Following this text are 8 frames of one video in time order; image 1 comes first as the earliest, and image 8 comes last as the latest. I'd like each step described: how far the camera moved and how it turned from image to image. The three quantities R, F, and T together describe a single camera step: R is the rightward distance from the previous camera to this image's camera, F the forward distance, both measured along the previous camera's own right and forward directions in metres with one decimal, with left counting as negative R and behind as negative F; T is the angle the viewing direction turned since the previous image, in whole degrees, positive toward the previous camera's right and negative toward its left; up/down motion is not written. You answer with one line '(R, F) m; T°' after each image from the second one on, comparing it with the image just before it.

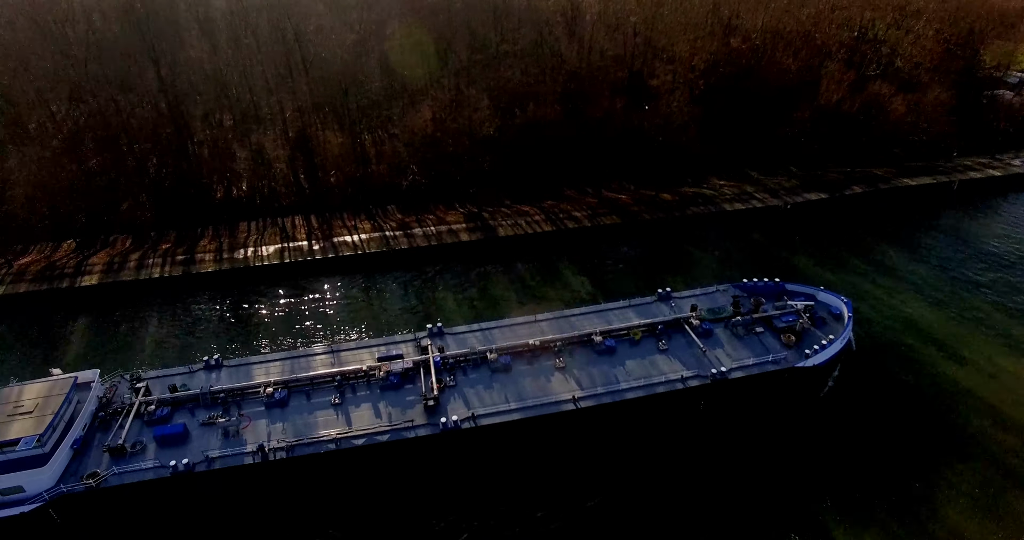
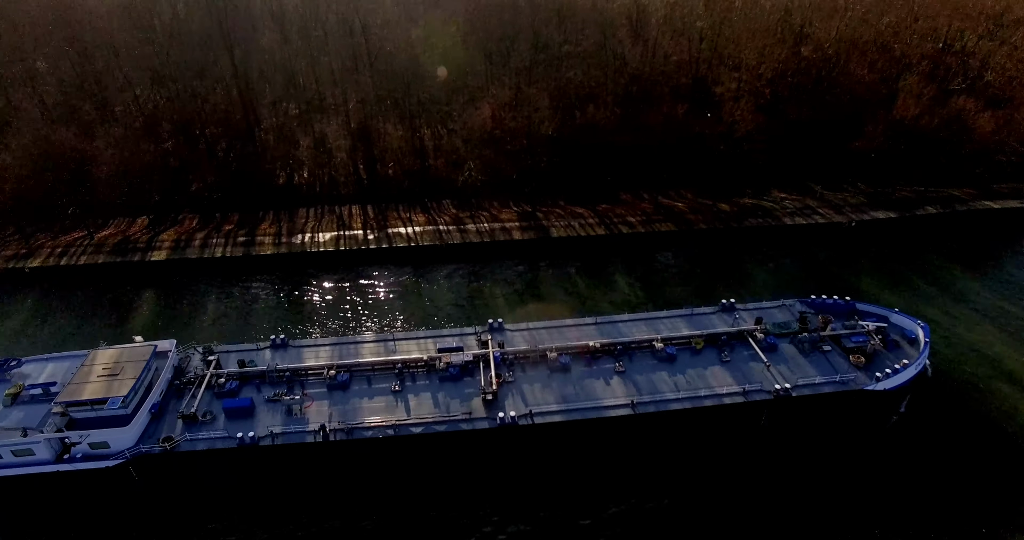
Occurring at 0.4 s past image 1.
(-0.5, -0.1) m; -4°
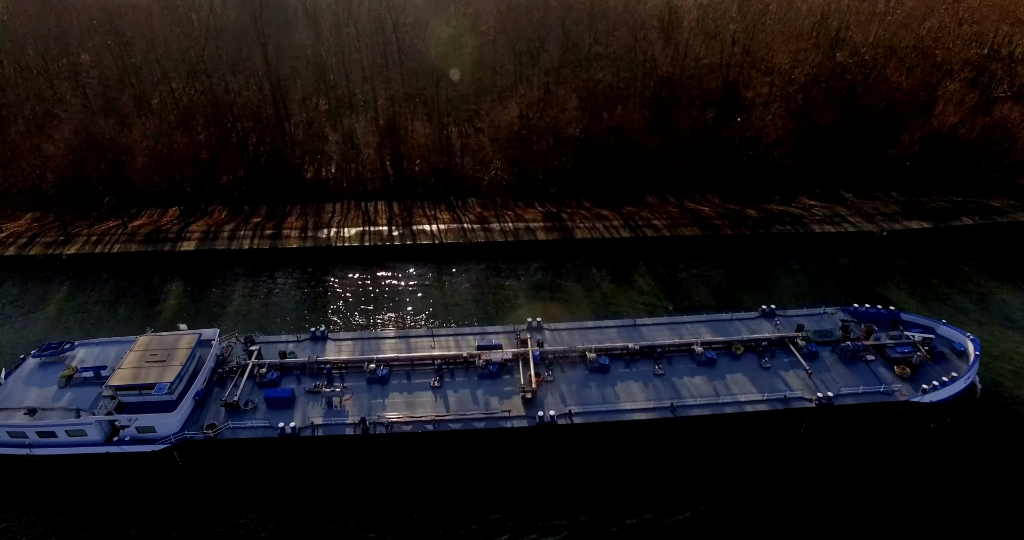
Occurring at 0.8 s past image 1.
(-0.3, 0.0) m; -2°
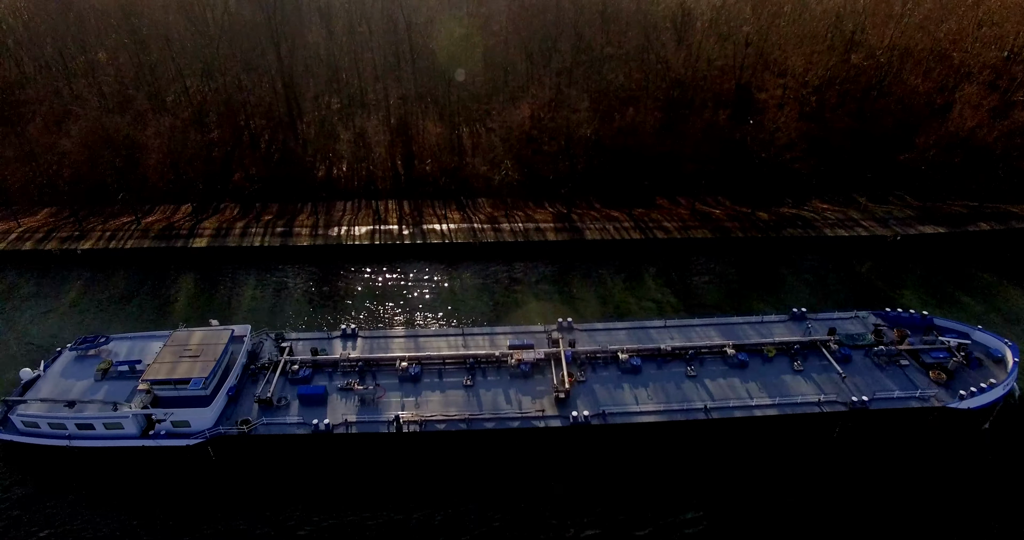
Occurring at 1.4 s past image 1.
(-0.1, 0.0) m; -1°
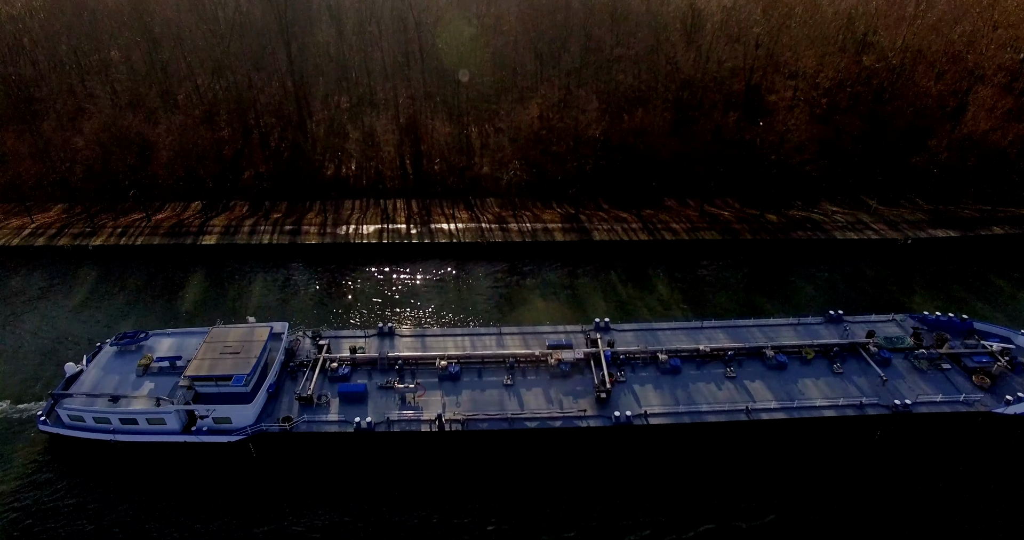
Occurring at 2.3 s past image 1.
(-0.1, 0.0) m; -1°
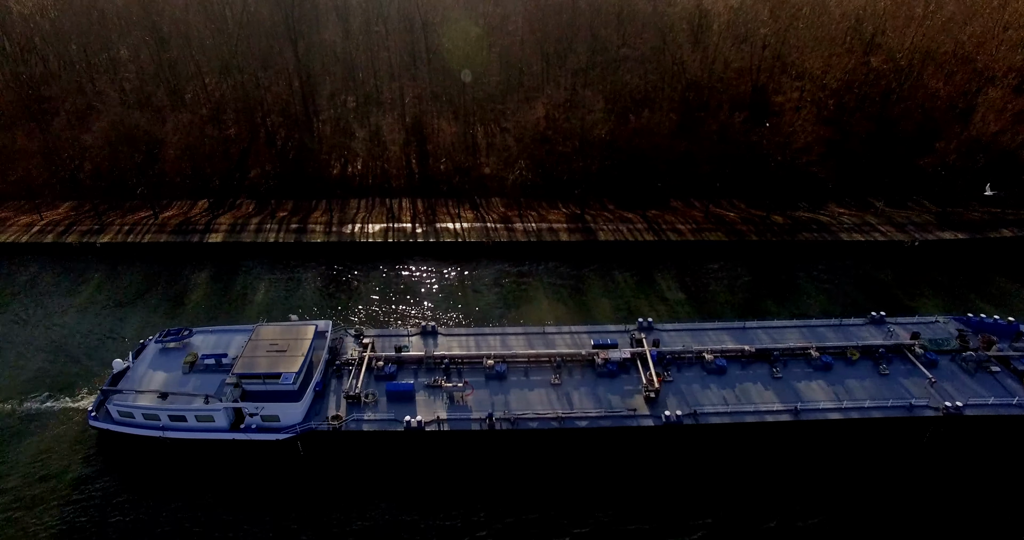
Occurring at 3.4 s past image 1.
(0.0, 0.0) m; 0°
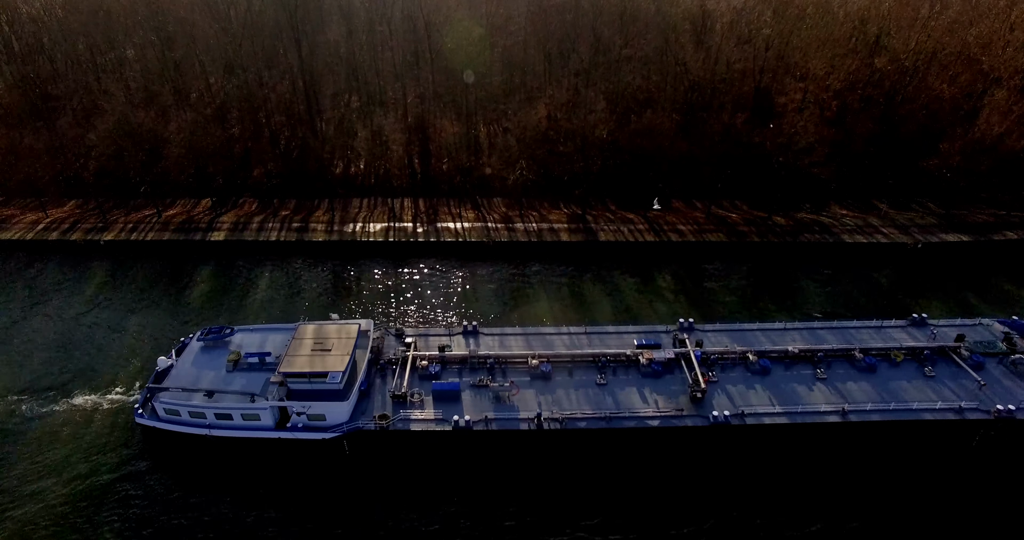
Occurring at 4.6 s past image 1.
(+0.3, 0.0) m; 0°
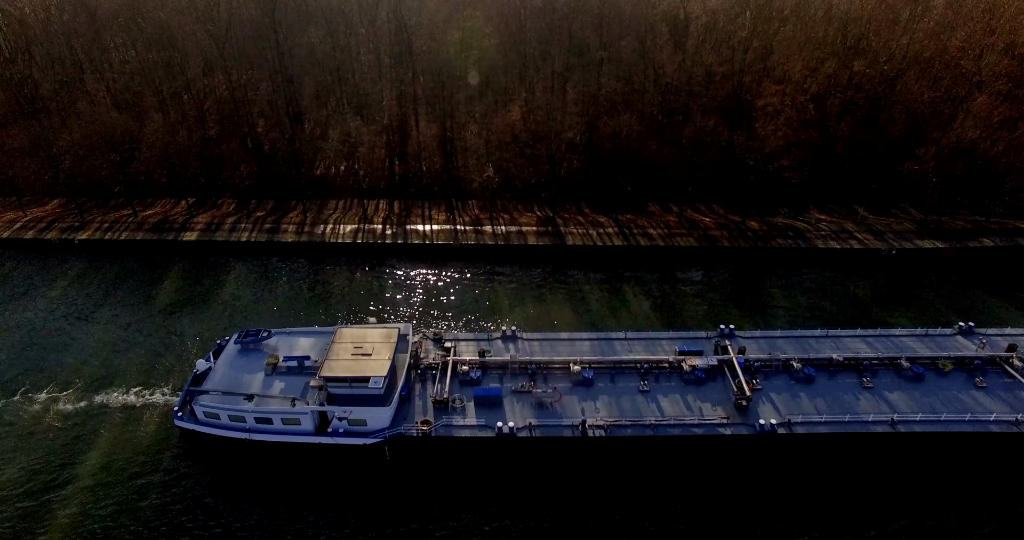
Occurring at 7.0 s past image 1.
(+2.7, +0.5) m; -1°
